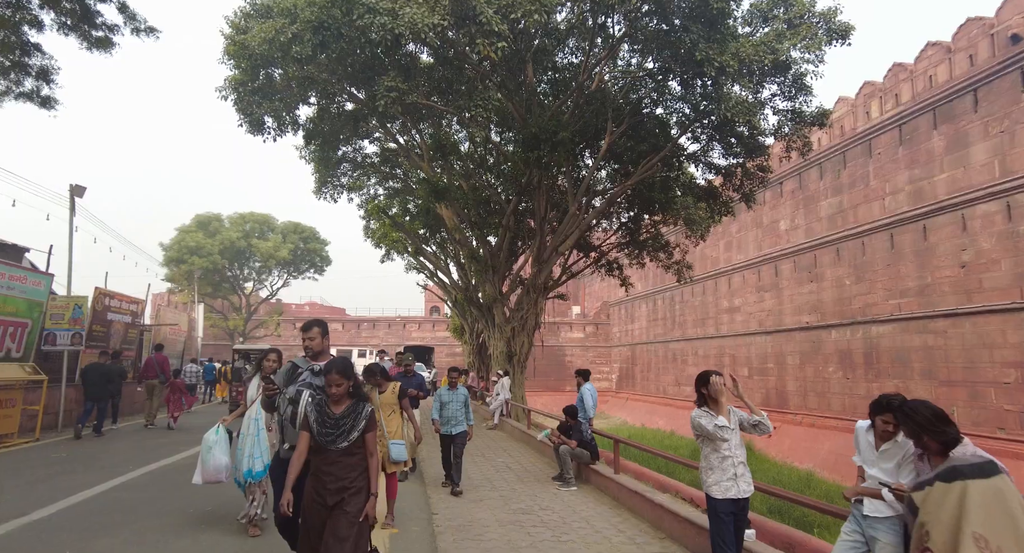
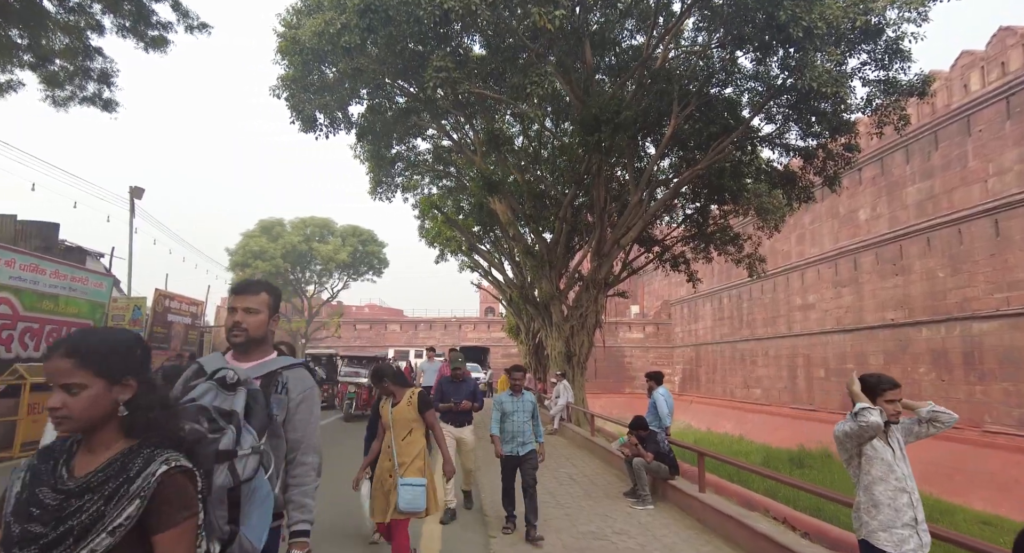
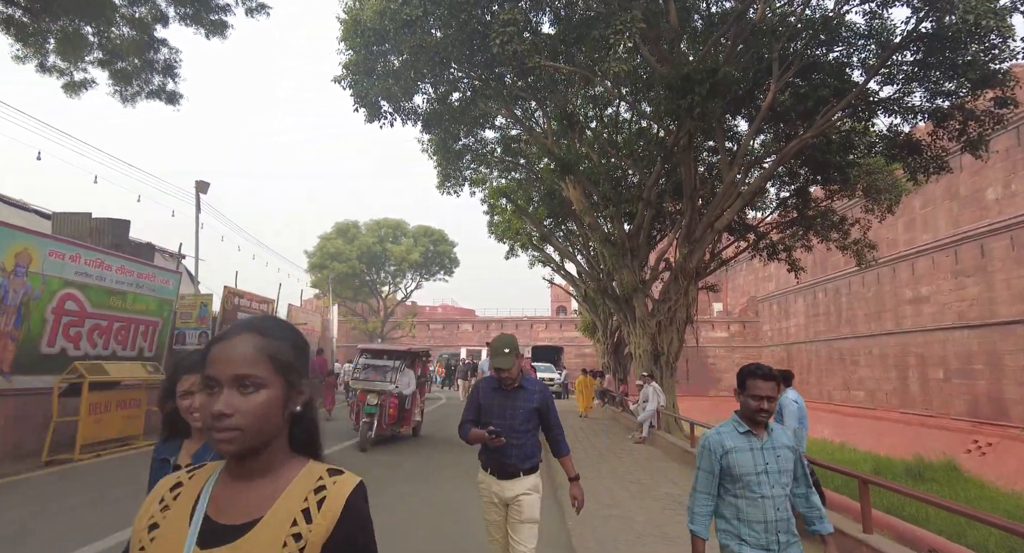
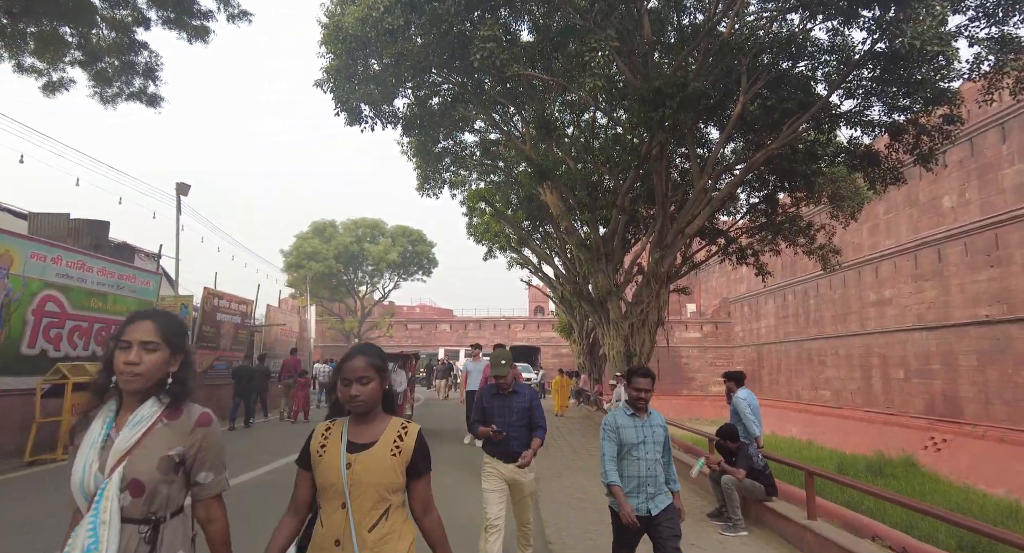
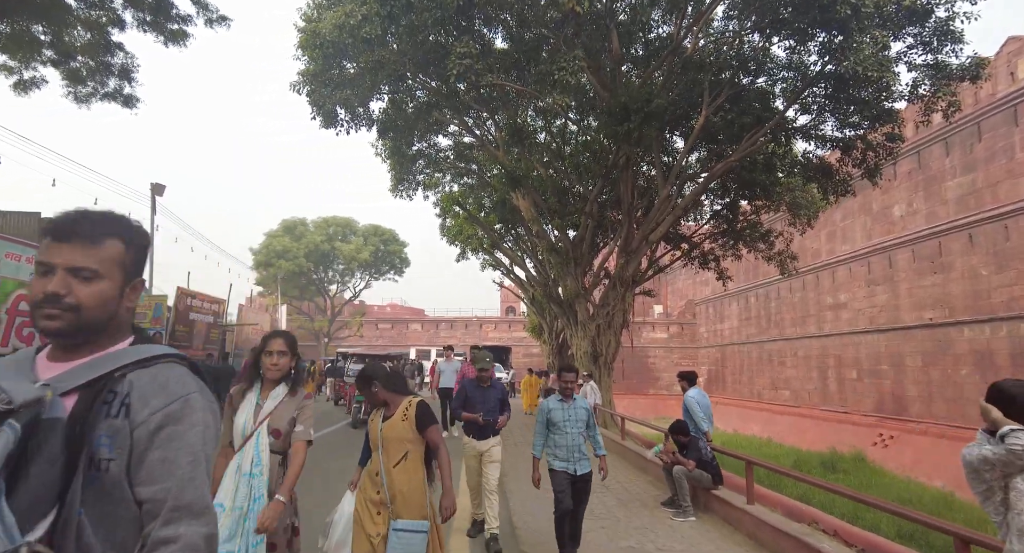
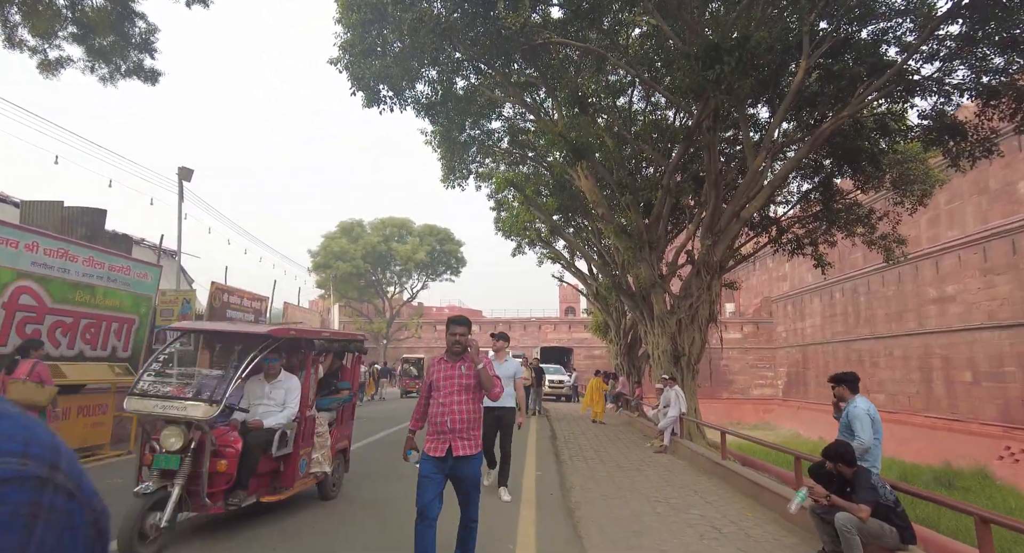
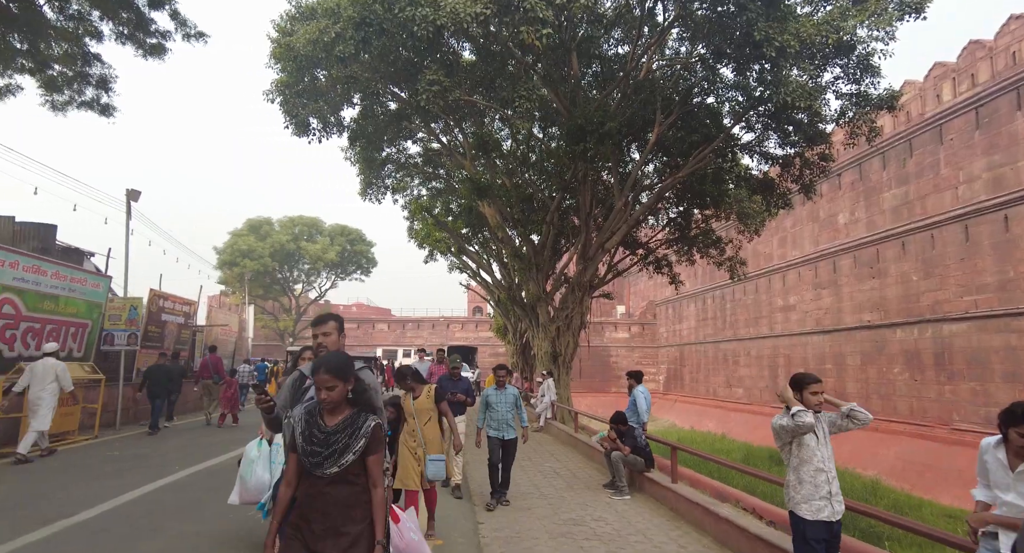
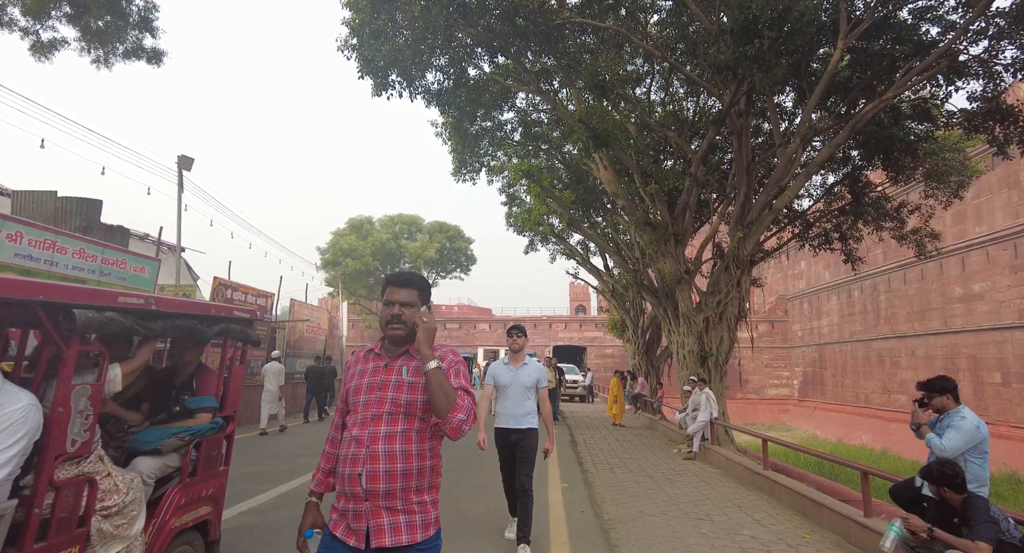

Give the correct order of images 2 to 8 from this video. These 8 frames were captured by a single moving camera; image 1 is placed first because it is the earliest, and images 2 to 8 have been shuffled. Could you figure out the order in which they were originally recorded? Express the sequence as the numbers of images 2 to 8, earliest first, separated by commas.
7, 2, 5, 4, 3, 6, 8
